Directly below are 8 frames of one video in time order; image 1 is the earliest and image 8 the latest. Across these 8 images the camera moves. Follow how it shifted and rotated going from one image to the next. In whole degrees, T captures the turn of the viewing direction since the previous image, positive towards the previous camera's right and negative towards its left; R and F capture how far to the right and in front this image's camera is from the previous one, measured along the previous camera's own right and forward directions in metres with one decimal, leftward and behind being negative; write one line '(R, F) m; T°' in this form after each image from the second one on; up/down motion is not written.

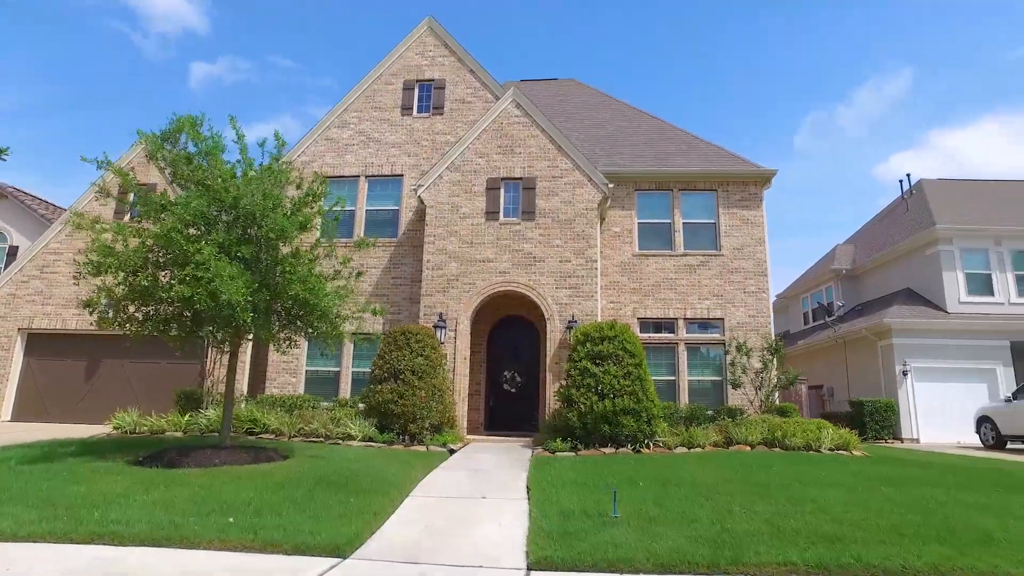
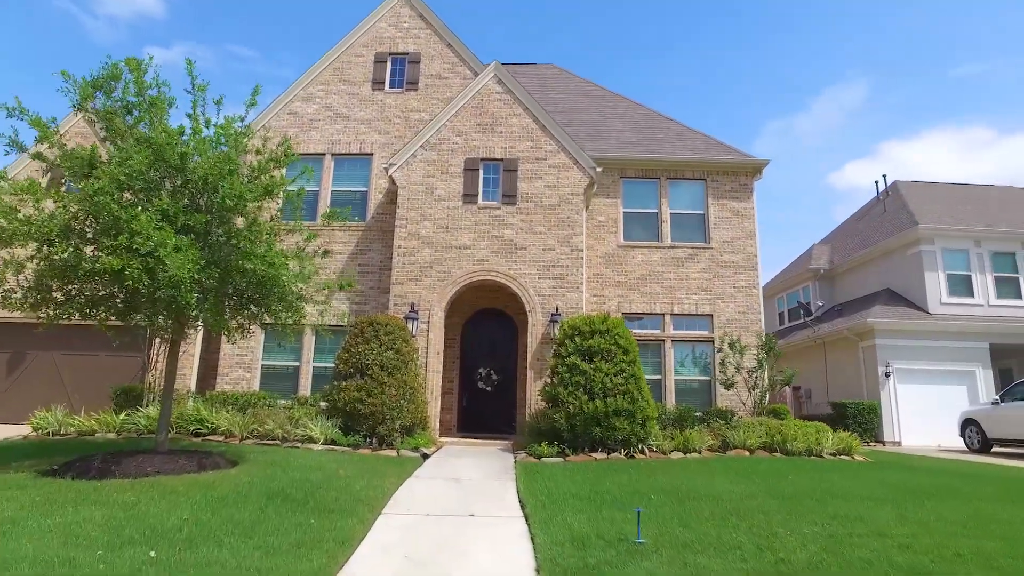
(-0.3, +1.2) m; +3°
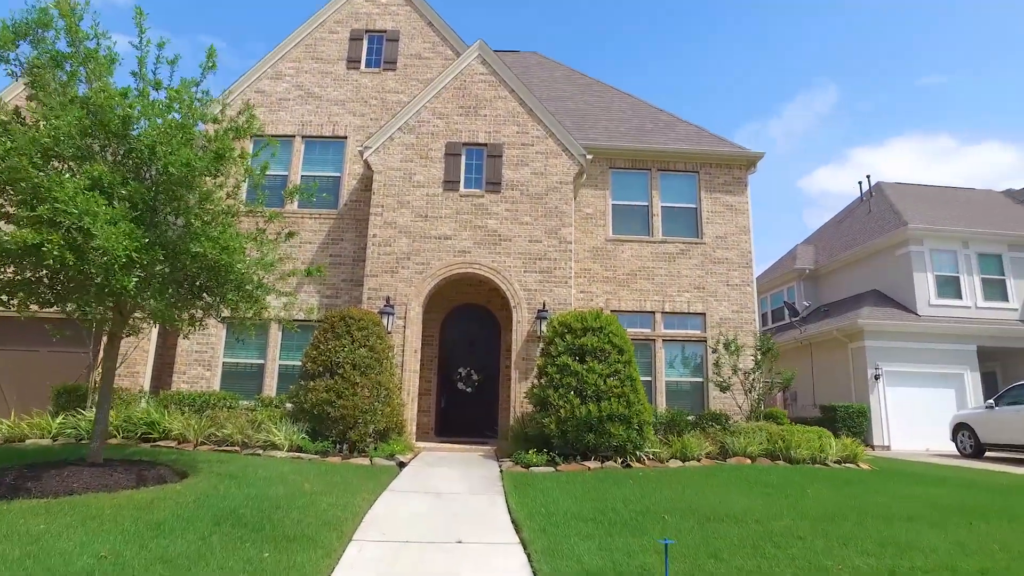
(-0.2, +1.0) m; +2°
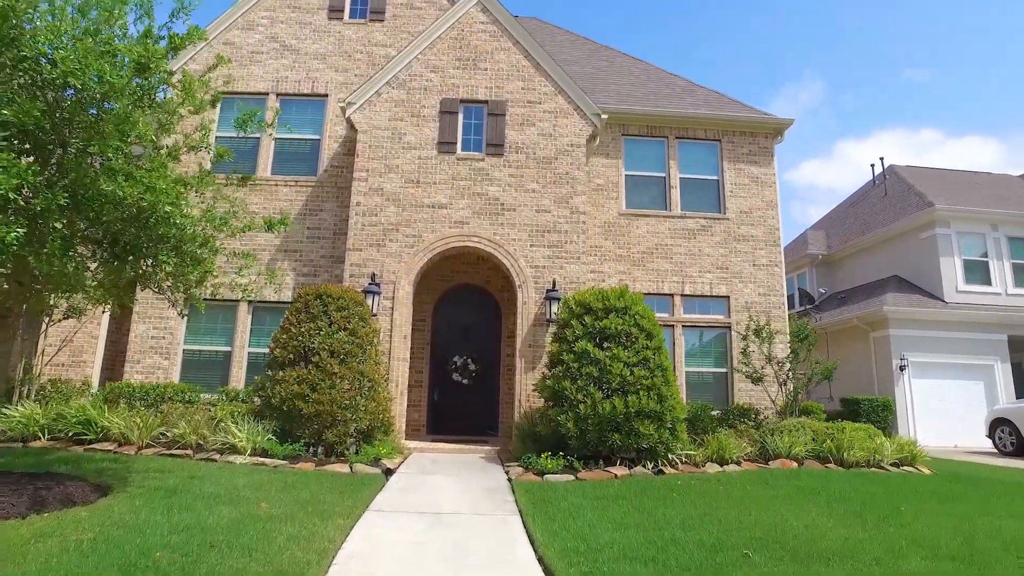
(-0.3, +1.7) m; +1°
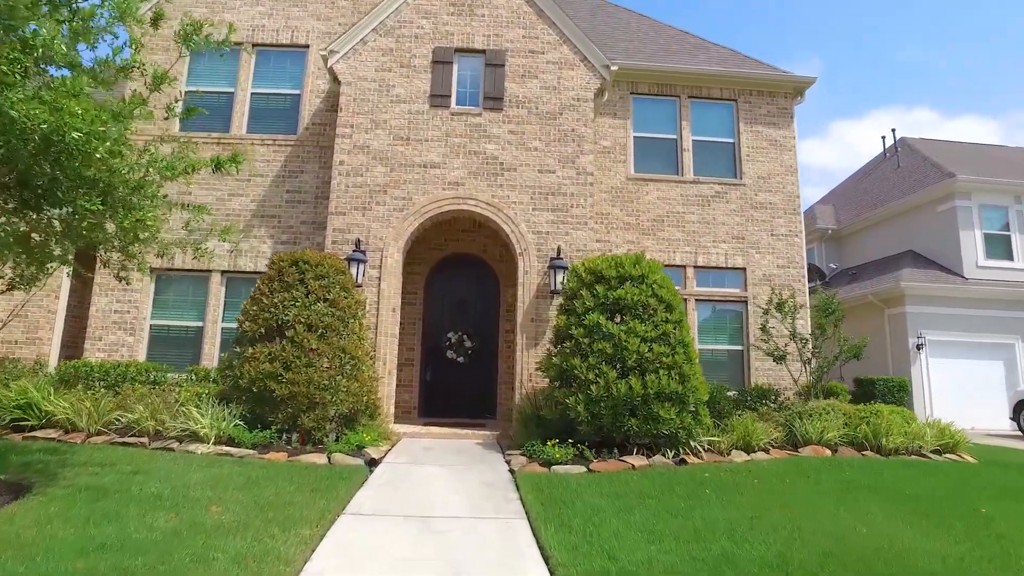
(-0.1, +1.1) m; 0°
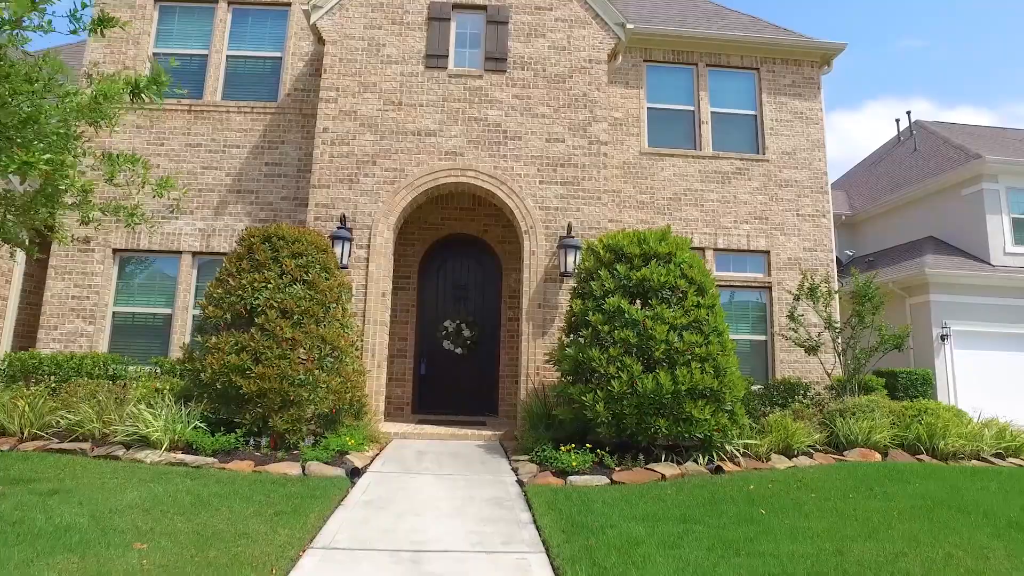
(-0.1, +1.1) m; 0°
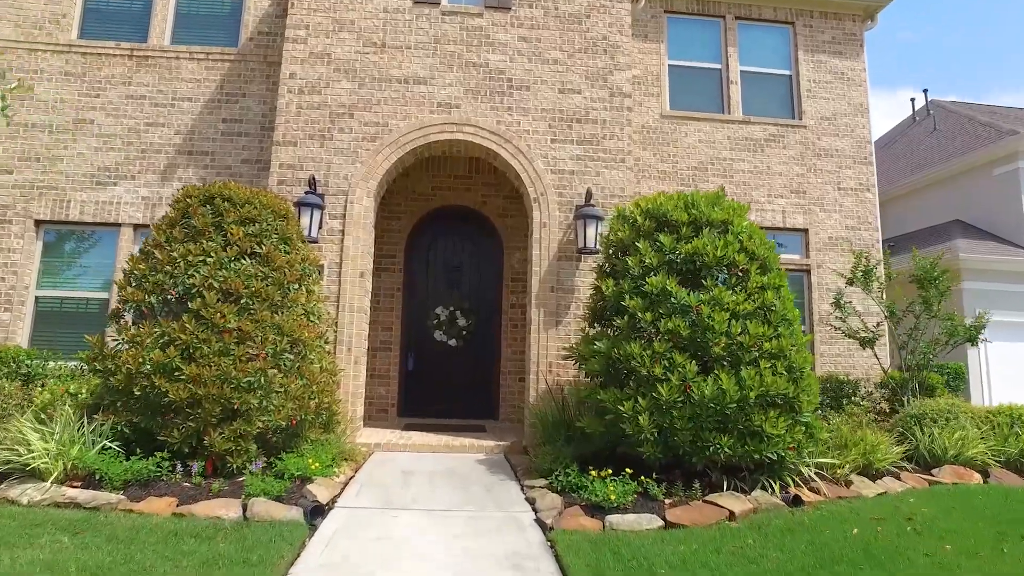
(-0.2, +1.6) m; +1°
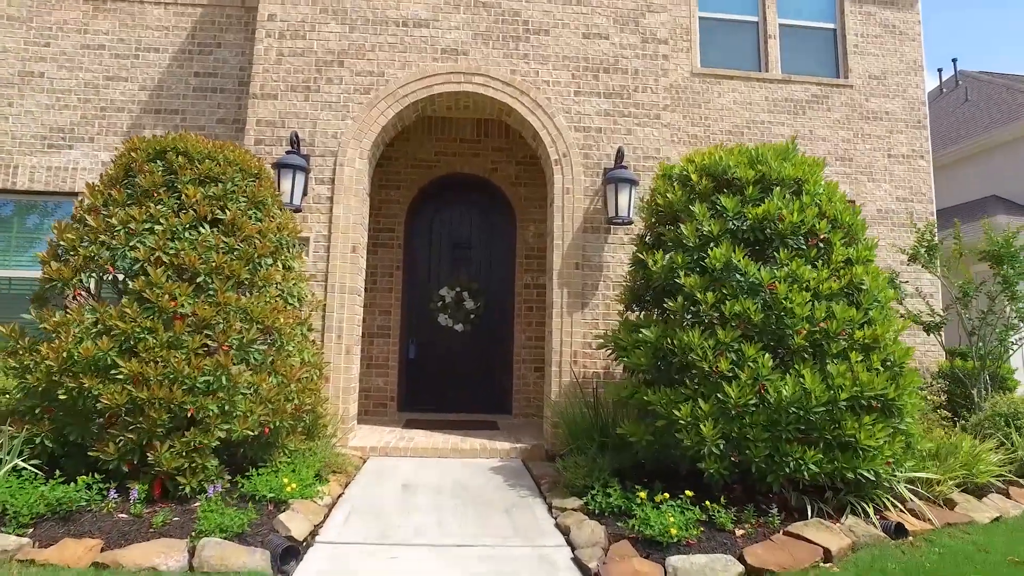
(-0.1, +1.1) m; 0°
